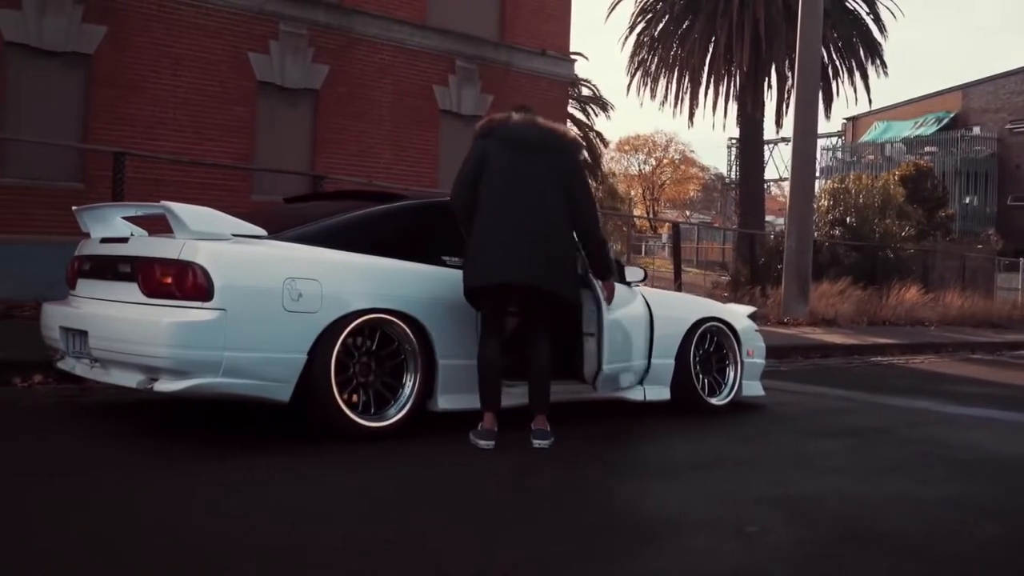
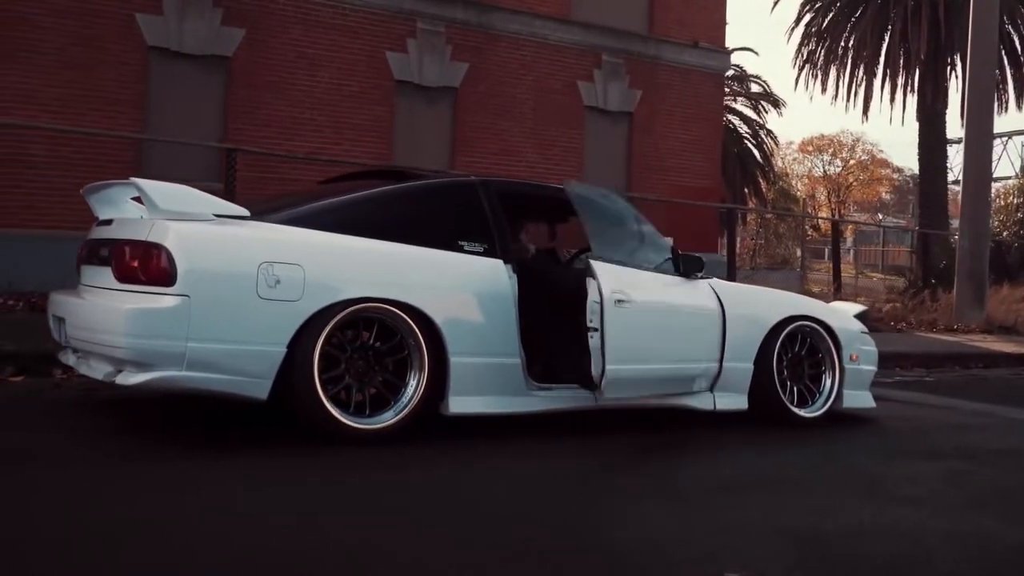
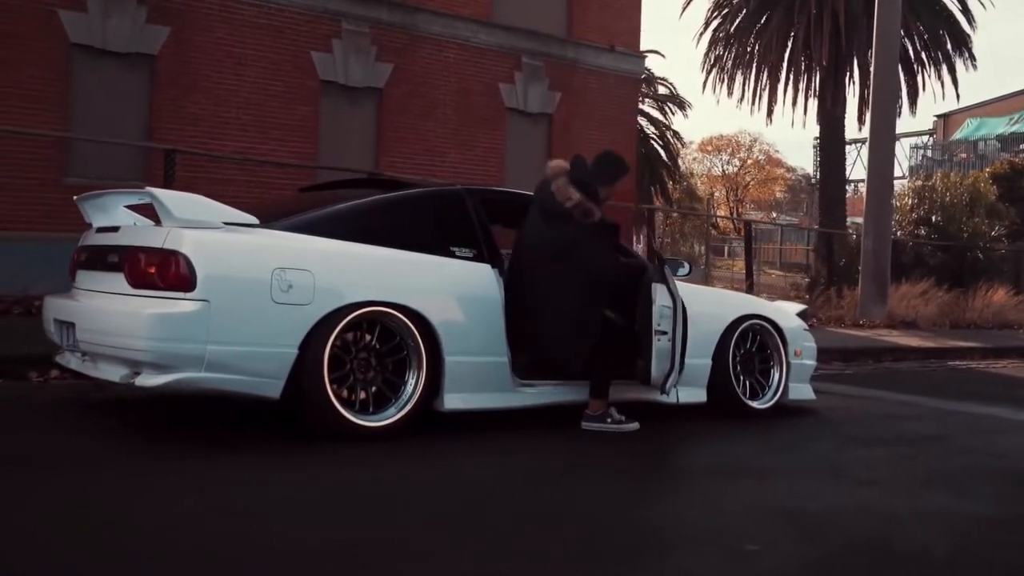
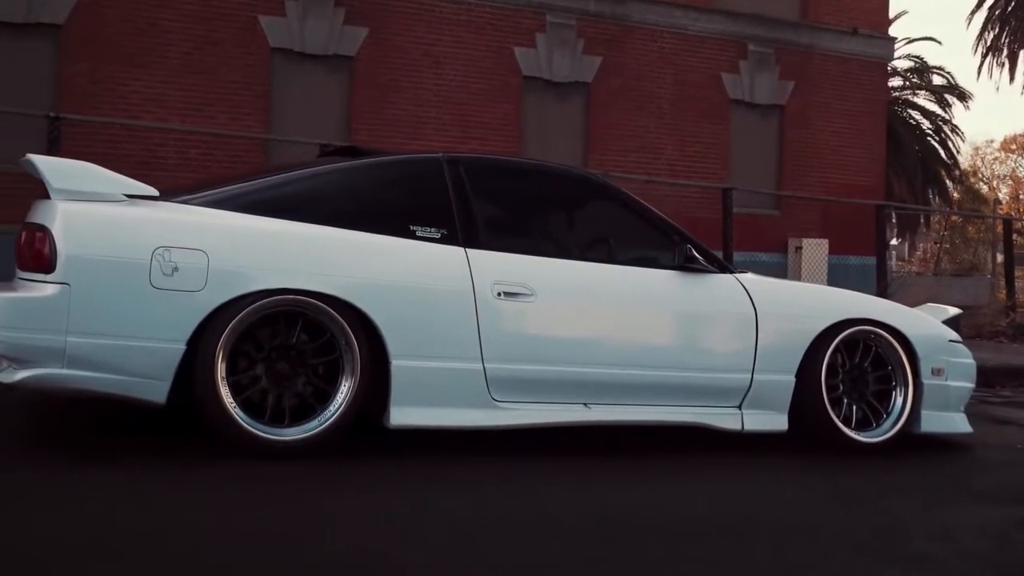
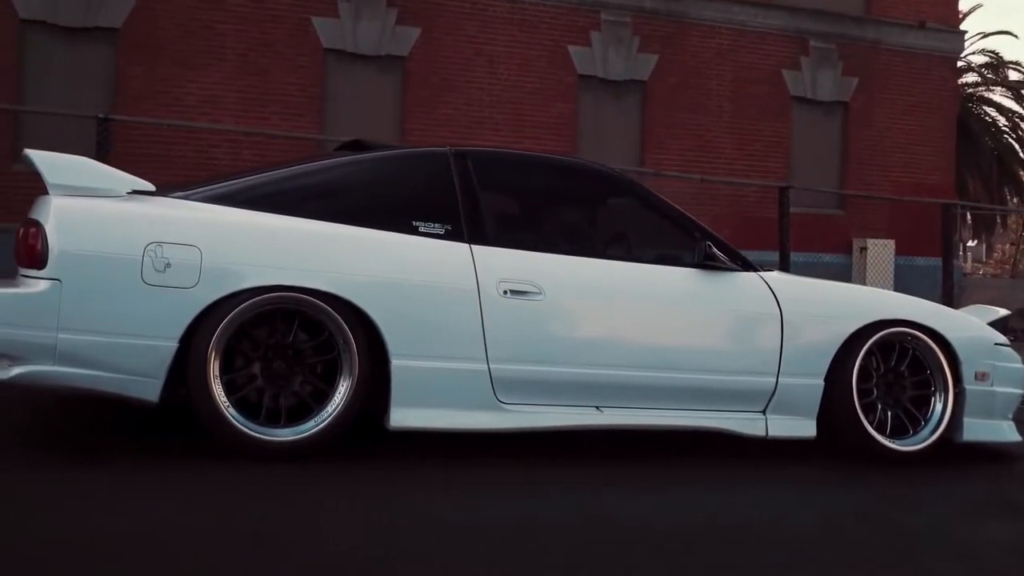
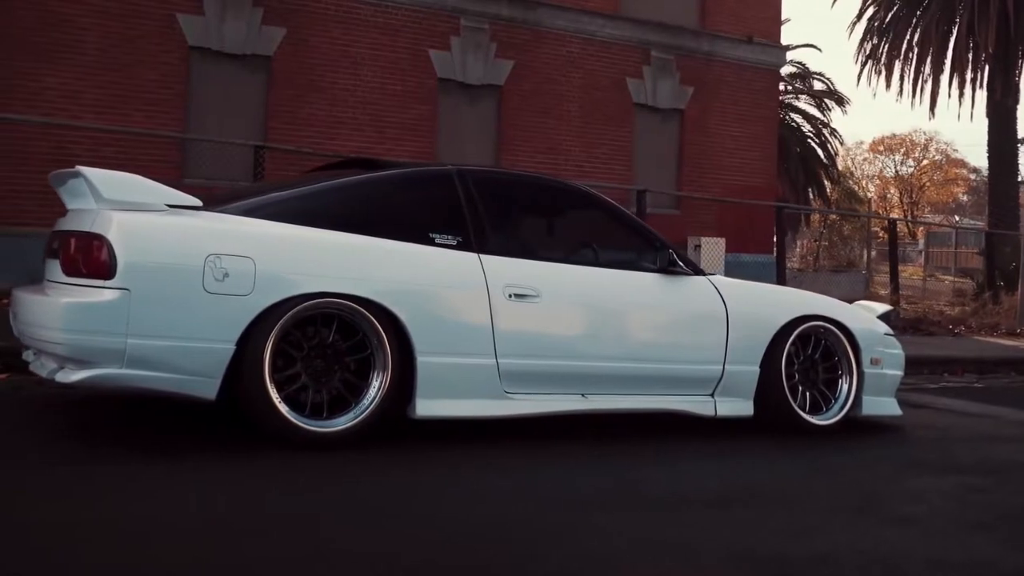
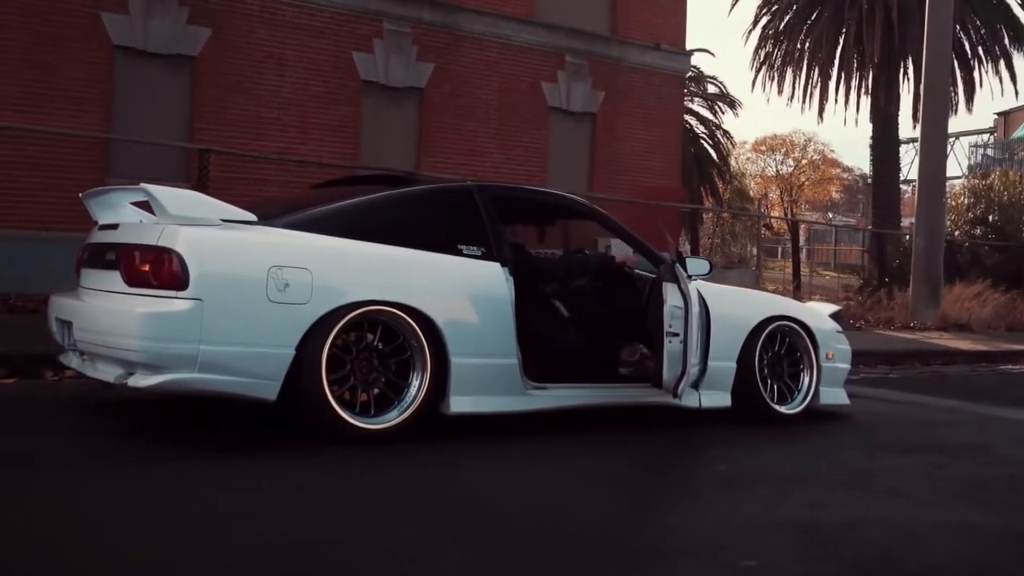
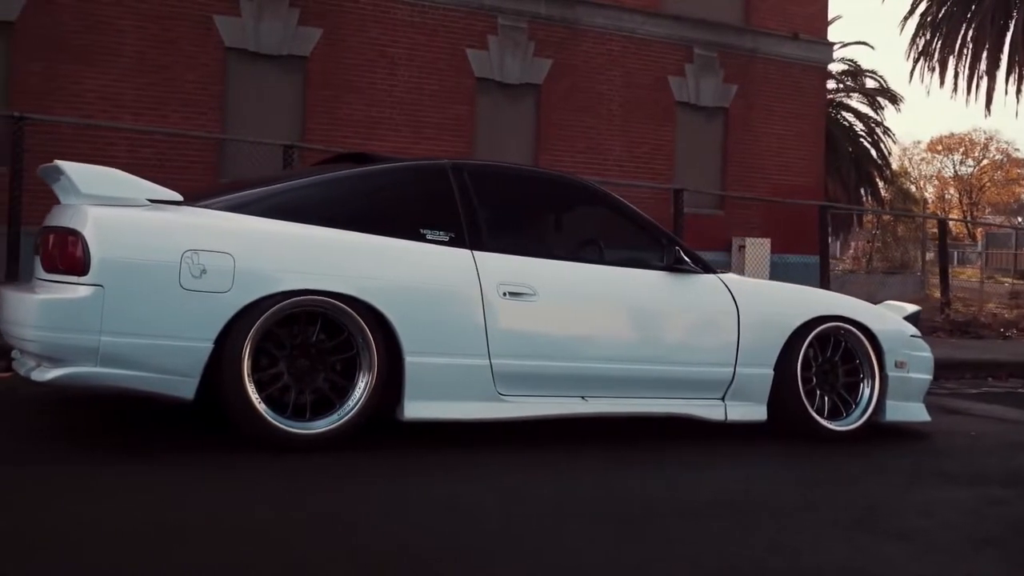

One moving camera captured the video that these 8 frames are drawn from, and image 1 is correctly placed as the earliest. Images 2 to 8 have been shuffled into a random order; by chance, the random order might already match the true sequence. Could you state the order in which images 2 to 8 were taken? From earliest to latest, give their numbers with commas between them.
3, 7, 2, 6, 8, 4, 5
